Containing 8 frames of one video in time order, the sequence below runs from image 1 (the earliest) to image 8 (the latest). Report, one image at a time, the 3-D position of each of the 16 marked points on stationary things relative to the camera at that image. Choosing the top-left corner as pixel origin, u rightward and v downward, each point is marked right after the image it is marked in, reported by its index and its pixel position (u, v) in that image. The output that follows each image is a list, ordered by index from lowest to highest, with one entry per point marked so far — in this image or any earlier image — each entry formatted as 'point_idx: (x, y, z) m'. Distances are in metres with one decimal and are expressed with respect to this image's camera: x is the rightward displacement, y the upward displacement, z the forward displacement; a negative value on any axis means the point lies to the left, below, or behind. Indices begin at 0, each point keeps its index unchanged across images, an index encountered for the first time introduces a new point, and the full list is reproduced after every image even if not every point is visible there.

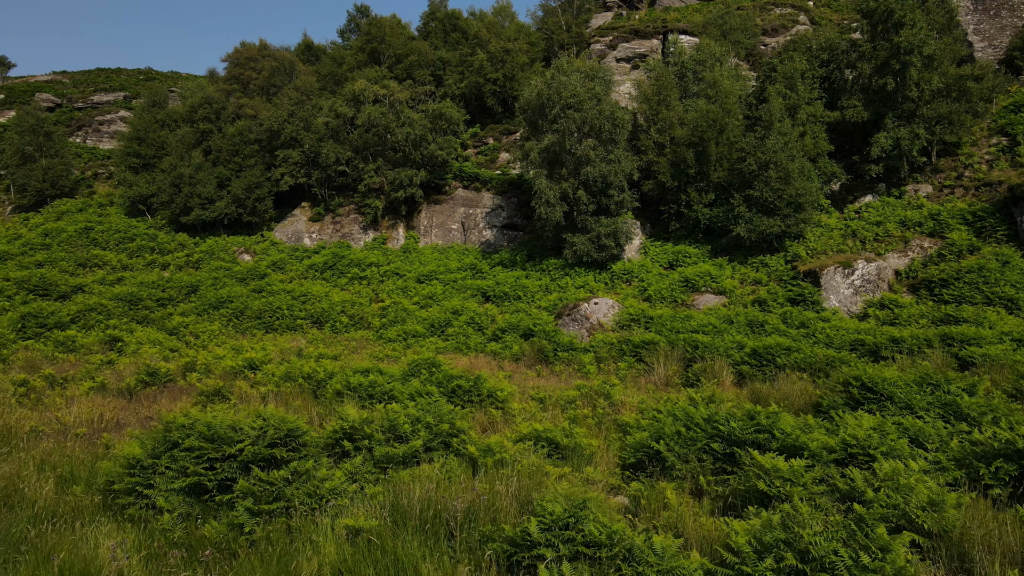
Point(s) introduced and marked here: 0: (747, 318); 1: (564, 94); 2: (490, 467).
0: (+6.2, -0.8, +12.0) m
1: (+2.0, +7.3, +17.1) m
2: (-0.2, -1.8, +4.5) m
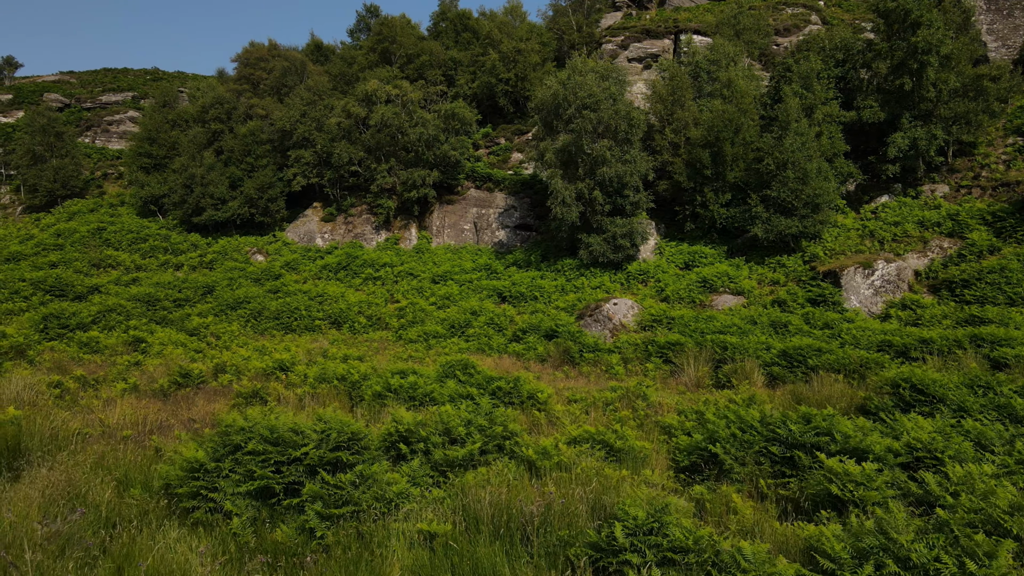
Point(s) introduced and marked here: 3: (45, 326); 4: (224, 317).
0: (+6.8, -0.8, +12.0) m
1: (+2.6, +7.3, +17.1) m
2: (+0.4, -1.8, +4.4) m
3: (-11.9, -1.0, +11.6) m
4: (-9.0, -0.9, +14.2) m
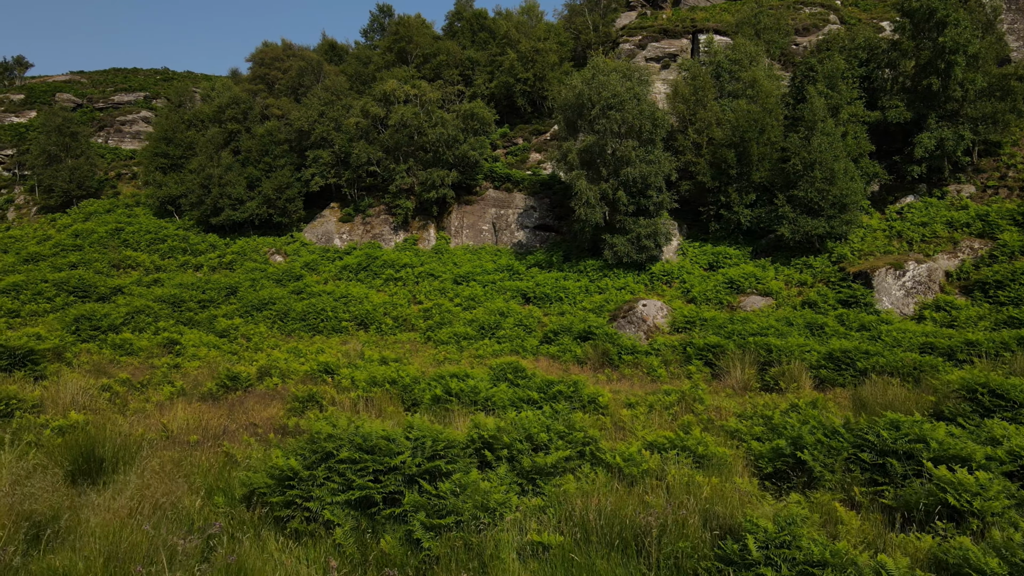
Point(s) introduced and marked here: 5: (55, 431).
0: (+7.7, -0.8, +11.9) m
1: (+3.5, +7.2, +17.0) m
2: (+1.3, -1.8, +4.3) m
3: (-11.0, -1.0, +11.6) m
4: (-8.1, -0.9, +14.1) m
5: (-5.4, -1.7, +5.4) m
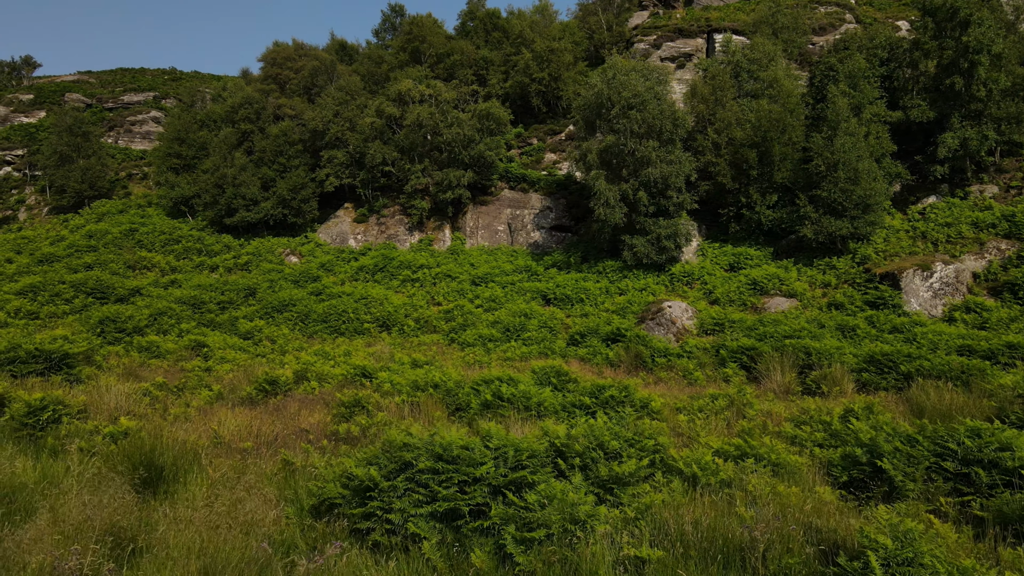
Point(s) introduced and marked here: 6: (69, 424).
0: (+8.4, -0.9, +11.8) m
1: (+4.2, +7.2, +16.9) m
2: (+2.0, -1.9, +4.2) m
3: (-10.3, -1.1, +11.5) m
4: (-7.4, -1.0, +14.0) m
5: (-4.7, -1.7, +5.3) m
6: (-5.5, -1.7, +5.7) m
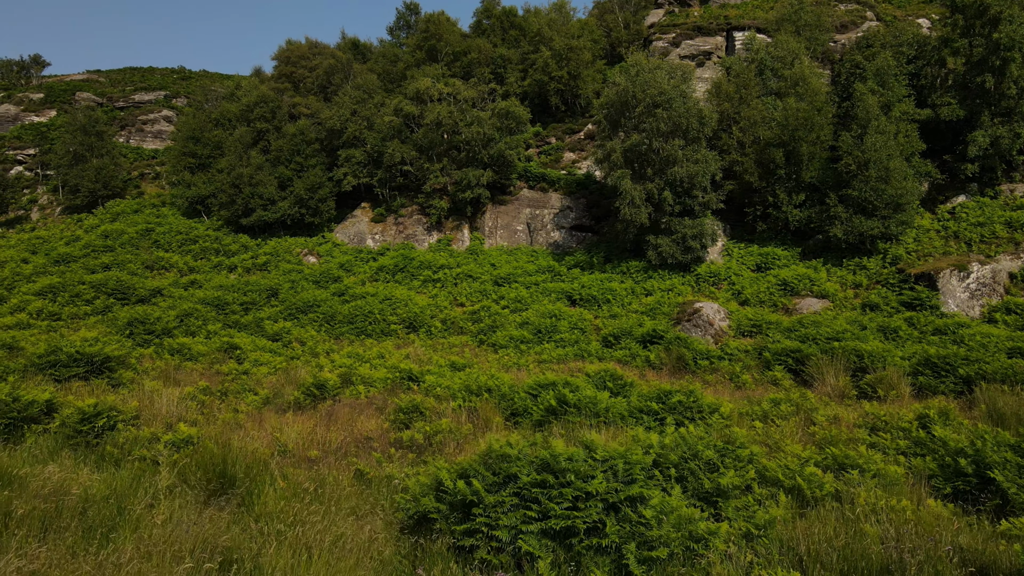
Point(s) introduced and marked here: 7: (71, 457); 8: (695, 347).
0: (+9.3, -0.9, +11.6) m
1: (+5.0, +7.2, +16.7) m
2: (+2.9, -1.9, +4.0) m
3: (-9.4, -1.1, +11.2) m
4: (-6.5, -1.0, +13.8) m
5: (-3.8, -1.8, +5.1) m
6: (-4.6, -1.7, +5.5) m
7: (-4.8, -1.8, +5.0) m
8: (+4.2, -1.4, +10.6) m
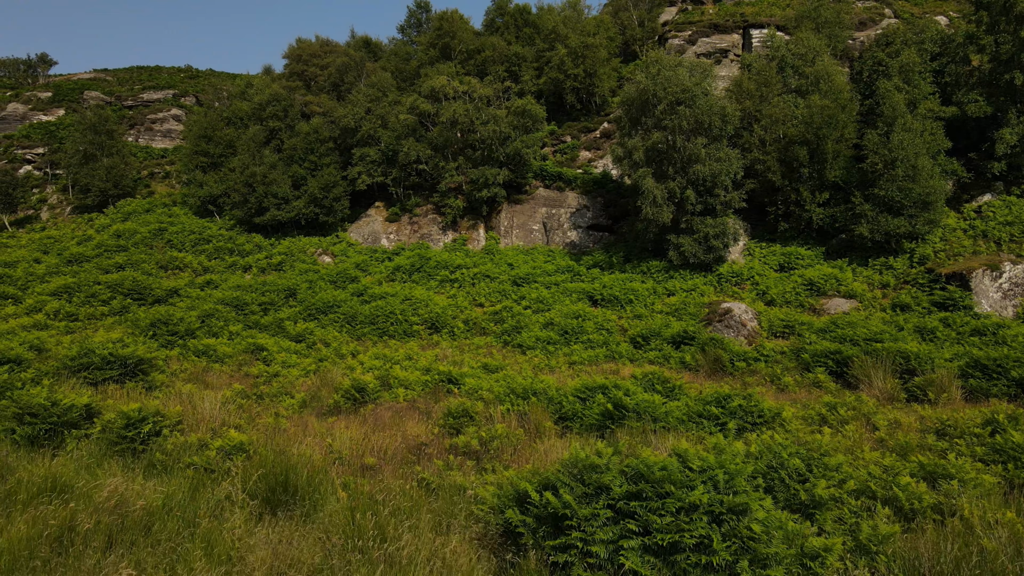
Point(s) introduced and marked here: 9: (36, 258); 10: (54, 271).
0: (+10.0, -0.9, +11.3) m
1: (+5.8, +7.2, +16.4) m
2: (+3.6, -1.9, +3.8) m
3: (-8.7, -1.1, +11.0) m
4: (-5.8, -1.0, +13.6) m
5: (-3.1, -1.8, +4.9) m
6: (-3.9, -1.7, +5.2) m
7: (-4.1, -1.8, +4.8) m
8: (+4.9, -1.4, +10.3) m
9: (-19.1, +1.2, +18.3) m
10: (-17.2, +0.6, +17.1) m
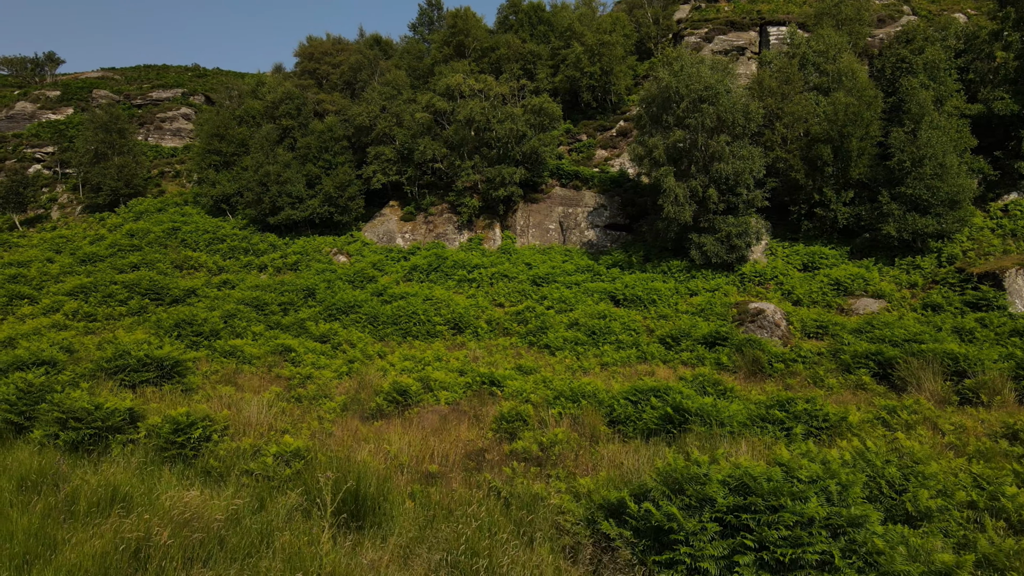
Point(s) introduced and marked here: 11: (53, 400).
0: (+10.7, -0.9, +11.1) m
1: (+6.5, +7.2, +16.2) m
2: (+4.3, -1.9, +3.6) m
3: (-8.0, -1.1, +10.8) m
4: (-5.1, -1.0, +13.4) m
5: (-2.4, -1.8, +4.7) m
6: (-3.2, -1.7, +5.1) m
7: (-3.4, -1.8, +4.6) m
8: (+5.7, -1.4, +10.1) m
9: (-18.4, +1.2, +18.1) m
10: (-16.4, +0.6, +16.9) m
11: (-5.7, -1.4, +5.6) m
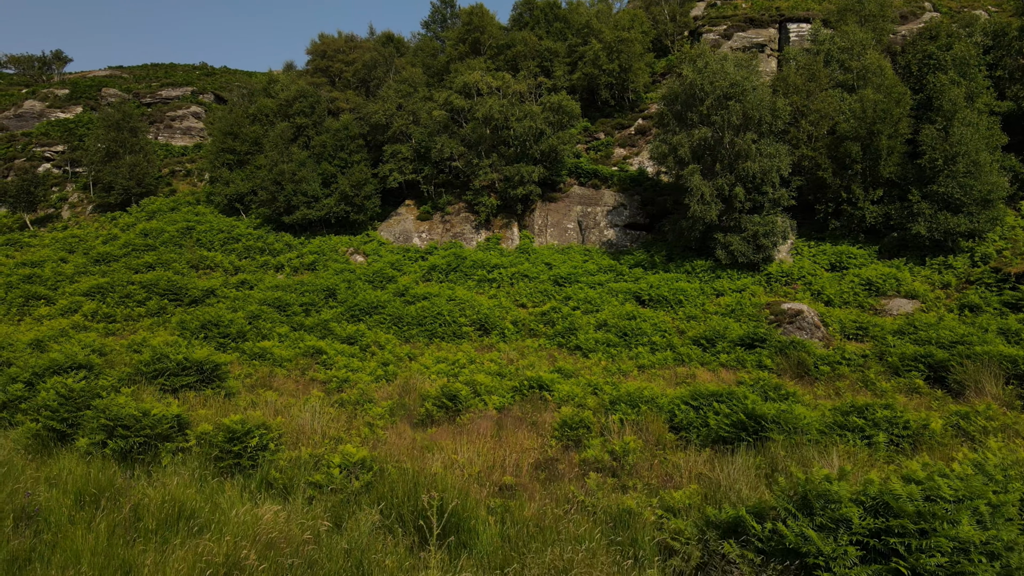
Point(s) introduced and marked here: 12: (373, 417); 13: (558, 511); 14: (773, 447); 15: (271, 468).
0: (+11.5, -0.9, +10.9) m
1: (+7.3, +7.2, +16.0) m
2: (+5.1, -1.9, +3.3) m
3: (-7.2, -1.1, +10.6) m
4: (-4.3, -1.0, +13.1) m
5: (-1.6, -1.8, +4.4) m
6: (-2.4, -1.7, +4.8) m
7: (-2.6, -1.8, +4.3) m
8: (+6.4, -1.4, +9.9) m
9: (-17.6, +1.2, +17.9) m
10: (-15.6, +0.6, +16.6) m
11: (-4.9, -1.4, +5.3) m
12: (-1.9, -1.8, +6.3) m
13: (+0.4, -1.9, +4.0) m
14: (+2.8, -1.7, +5.0) m
15: (-2.4, -1.8, +4.6) m
